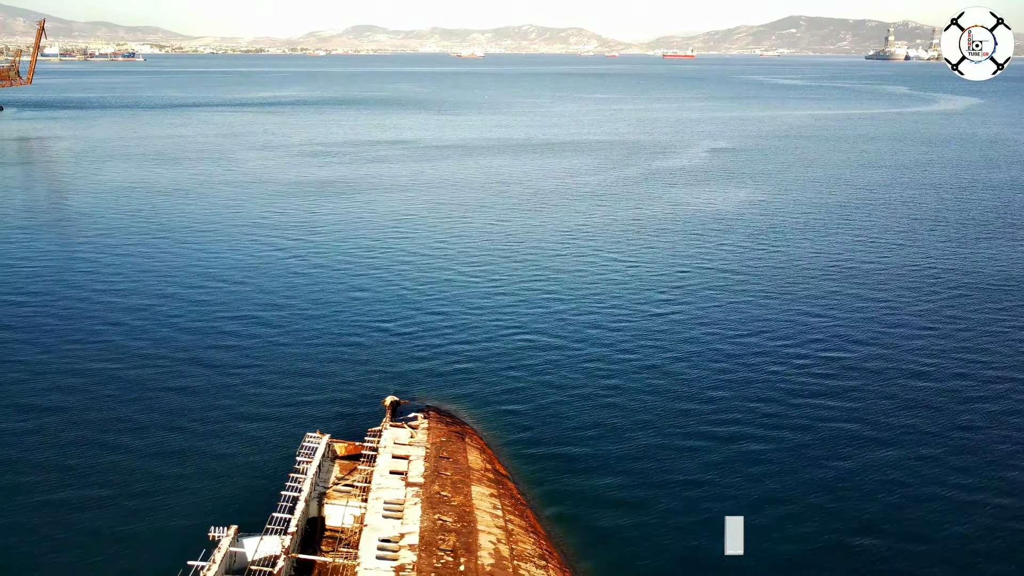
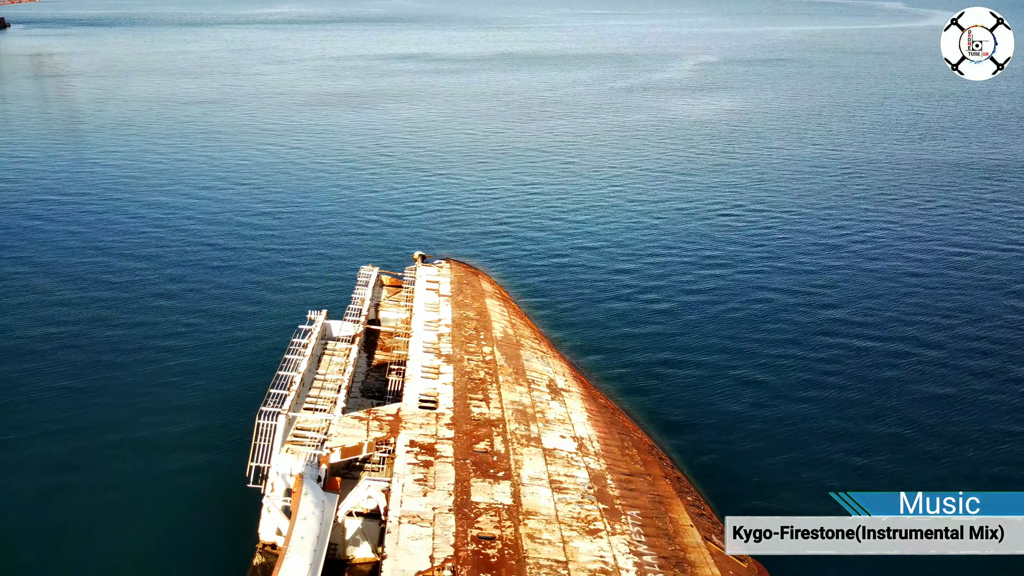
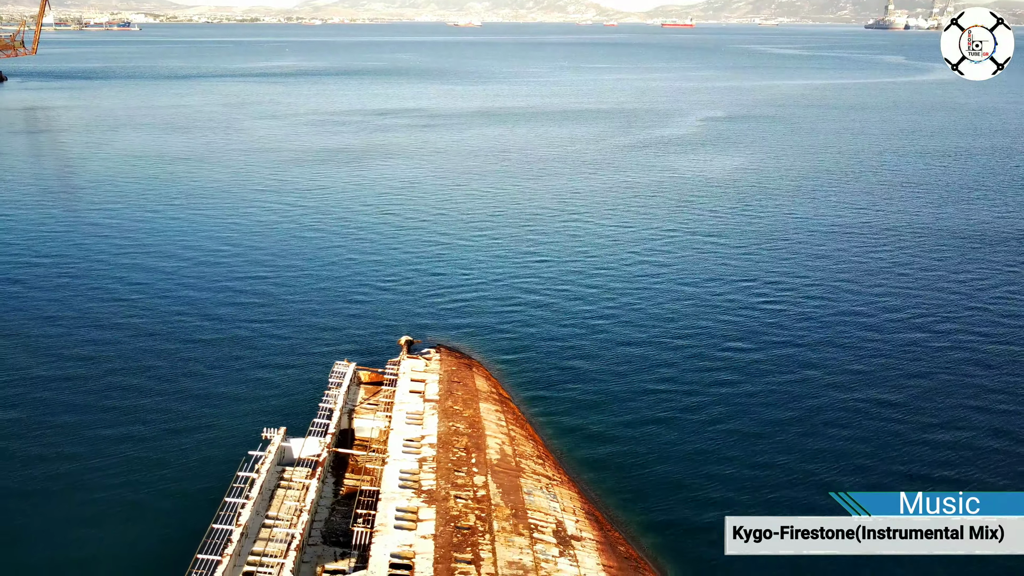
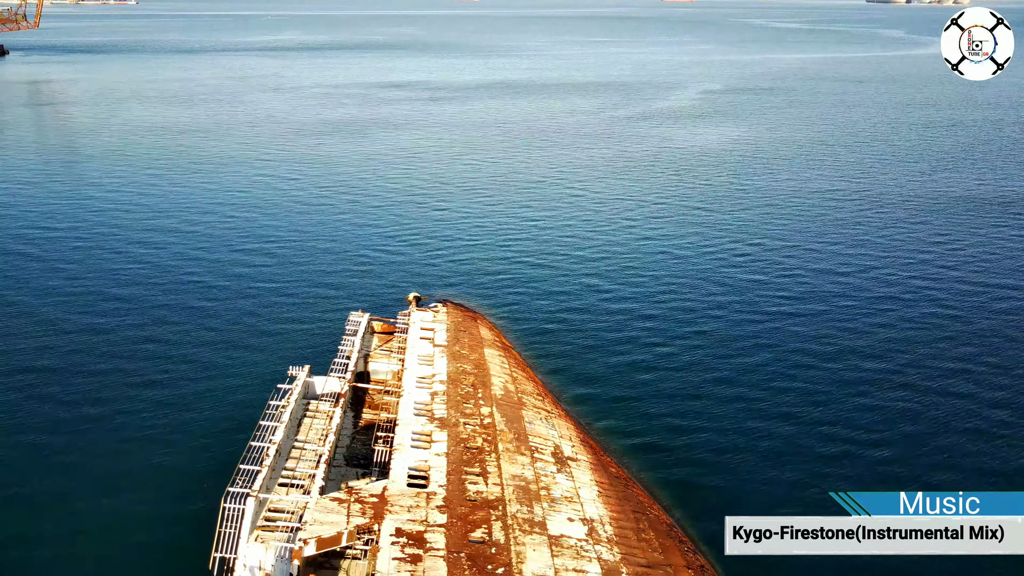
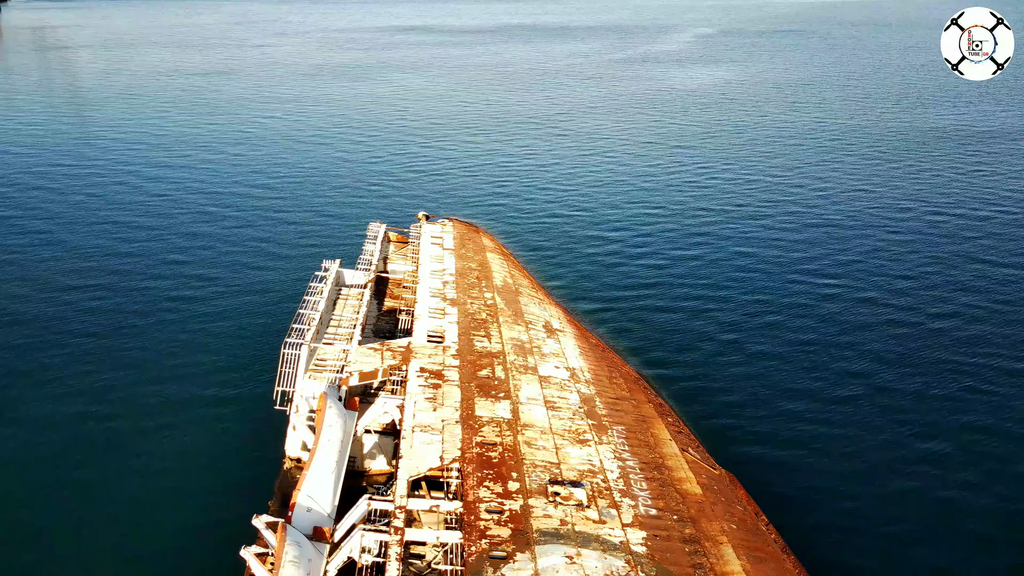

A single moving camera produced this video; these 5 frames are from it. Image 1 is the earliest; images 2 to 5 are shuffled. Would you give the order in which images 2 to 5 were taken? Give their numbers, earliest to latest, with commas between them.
3, 4, 2, 5
